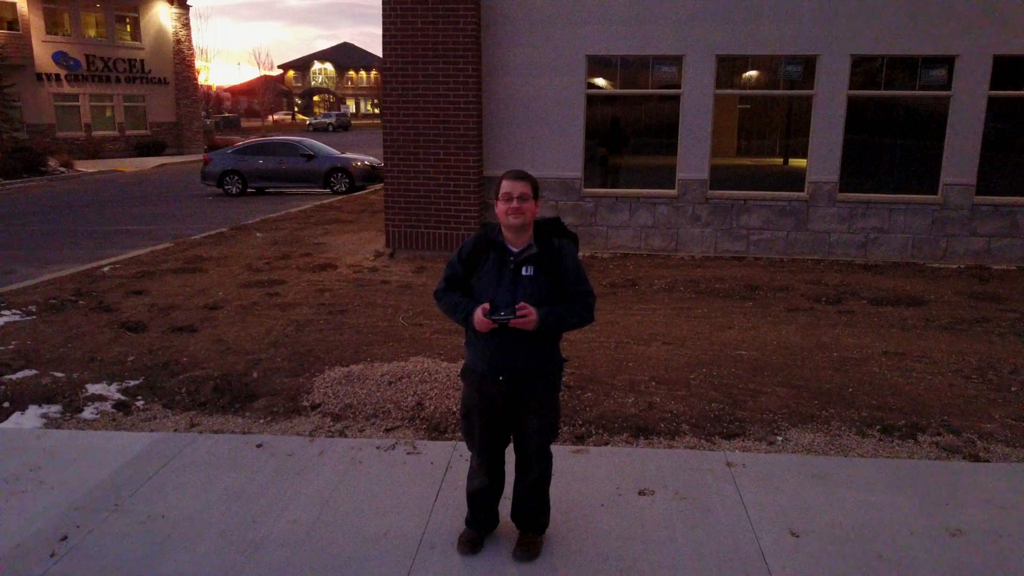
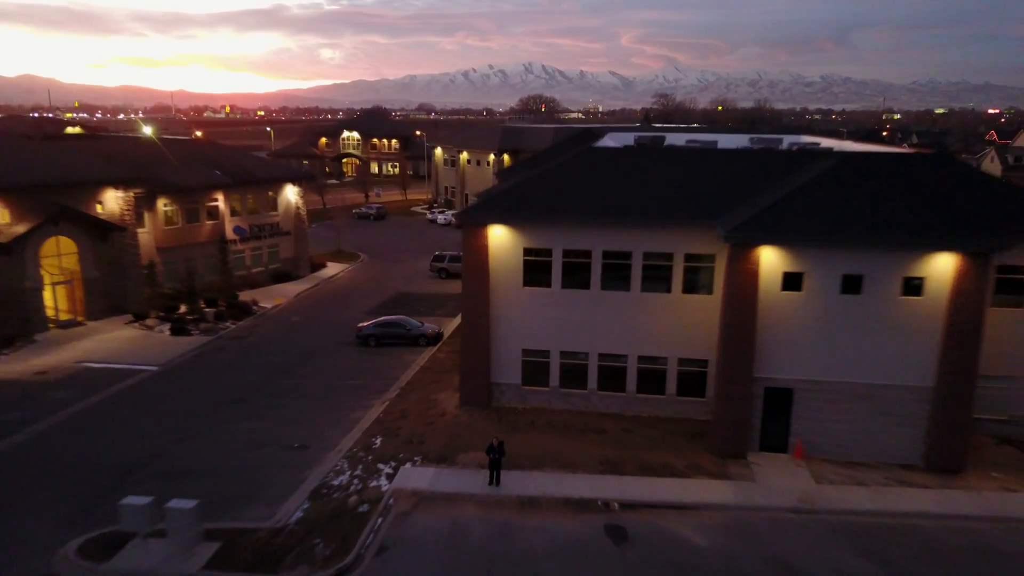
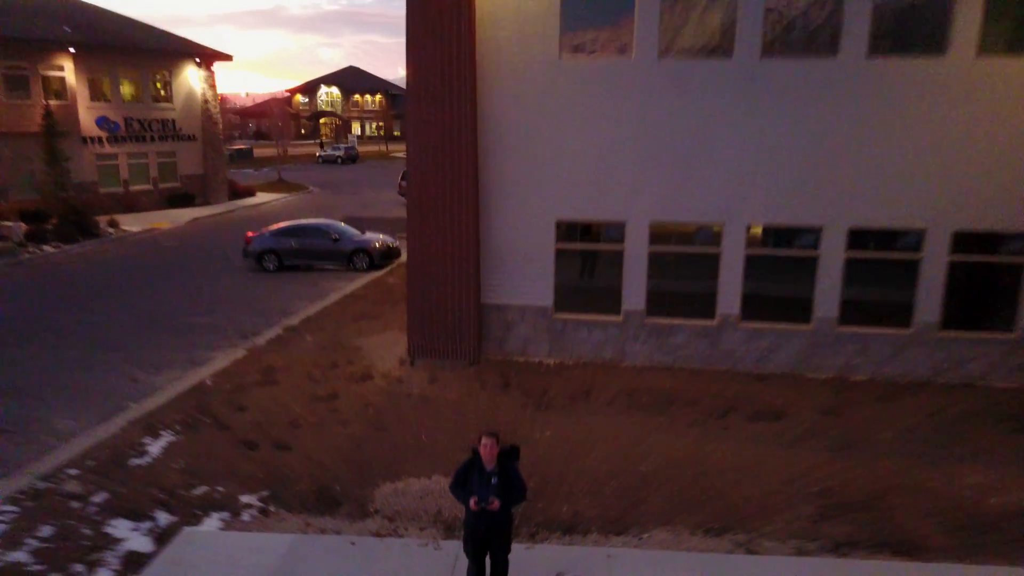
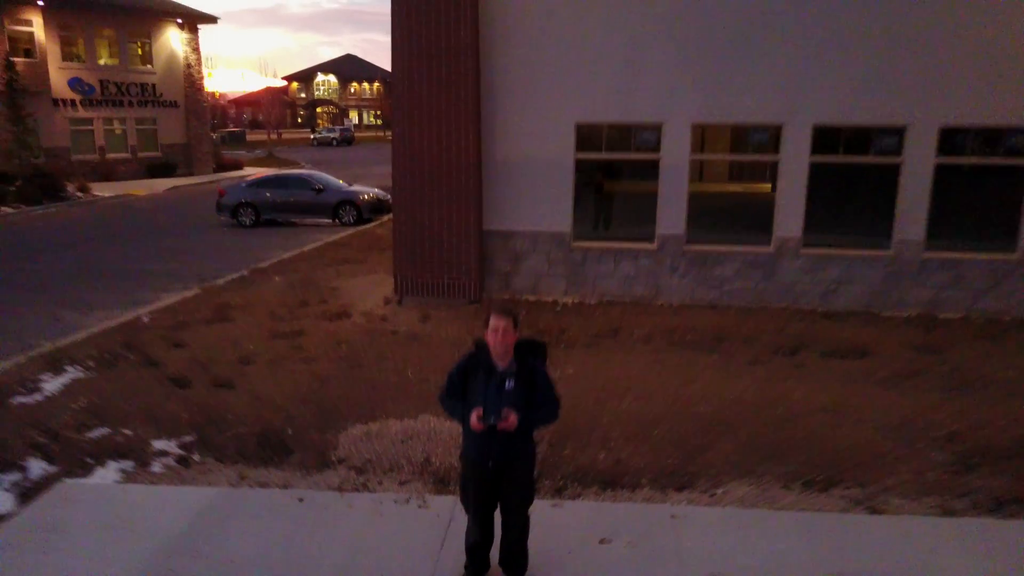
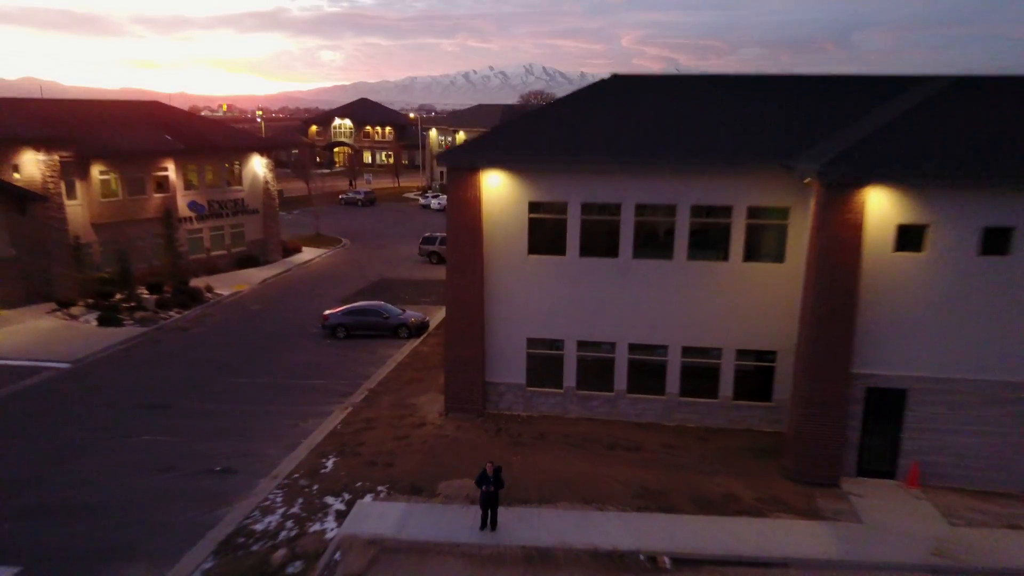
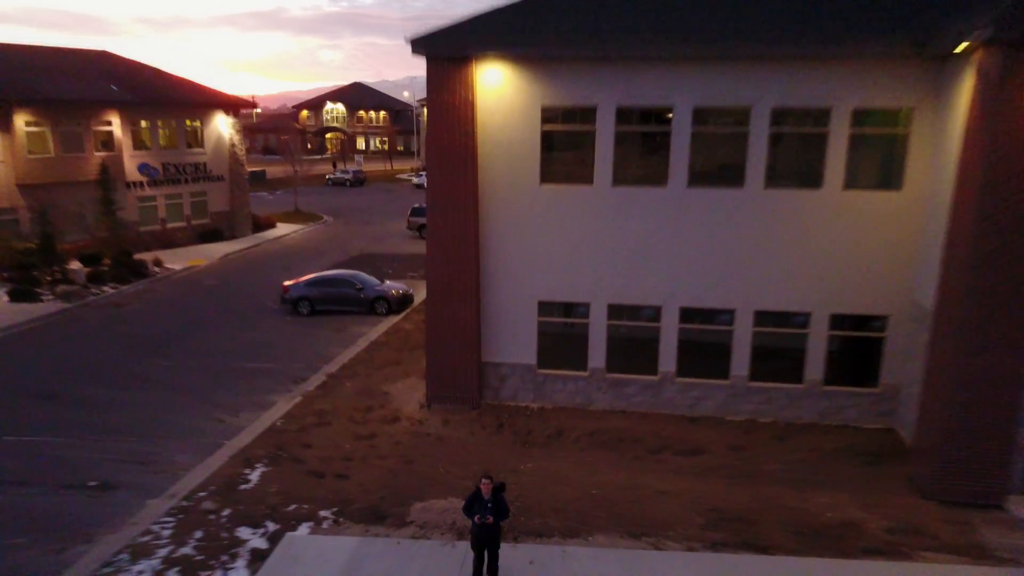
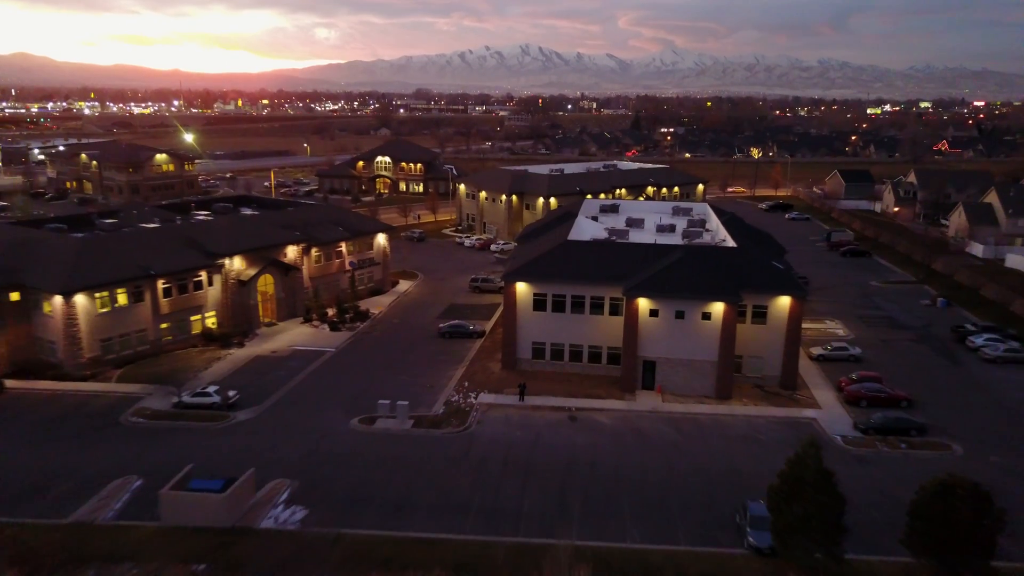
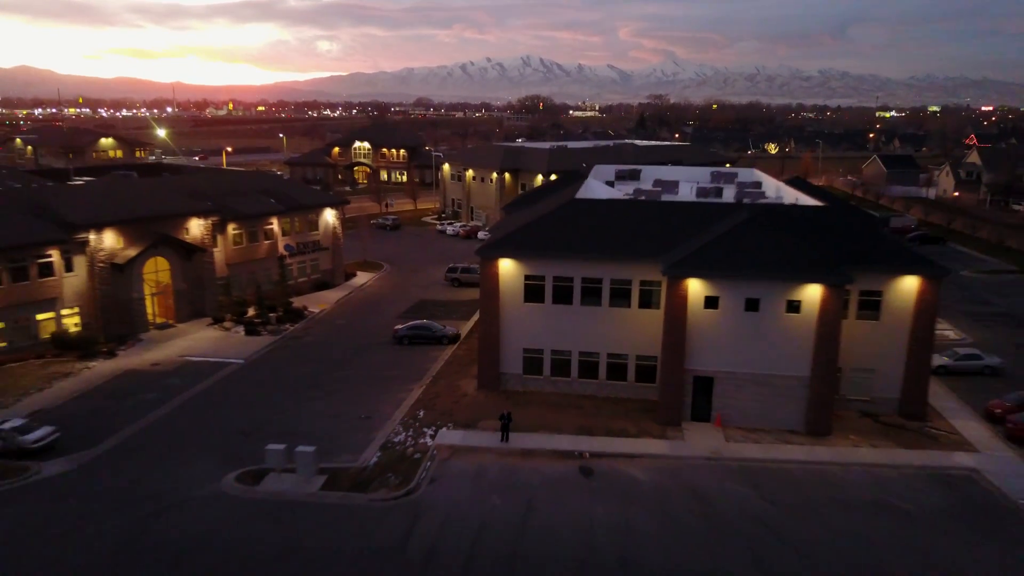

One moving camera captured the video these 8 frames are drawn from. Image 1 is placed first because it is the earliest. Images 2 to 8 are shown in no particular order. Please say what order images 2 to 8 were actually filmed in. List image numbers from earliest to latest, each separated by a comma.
4, 3, 6, 5, 2, 8, 7
